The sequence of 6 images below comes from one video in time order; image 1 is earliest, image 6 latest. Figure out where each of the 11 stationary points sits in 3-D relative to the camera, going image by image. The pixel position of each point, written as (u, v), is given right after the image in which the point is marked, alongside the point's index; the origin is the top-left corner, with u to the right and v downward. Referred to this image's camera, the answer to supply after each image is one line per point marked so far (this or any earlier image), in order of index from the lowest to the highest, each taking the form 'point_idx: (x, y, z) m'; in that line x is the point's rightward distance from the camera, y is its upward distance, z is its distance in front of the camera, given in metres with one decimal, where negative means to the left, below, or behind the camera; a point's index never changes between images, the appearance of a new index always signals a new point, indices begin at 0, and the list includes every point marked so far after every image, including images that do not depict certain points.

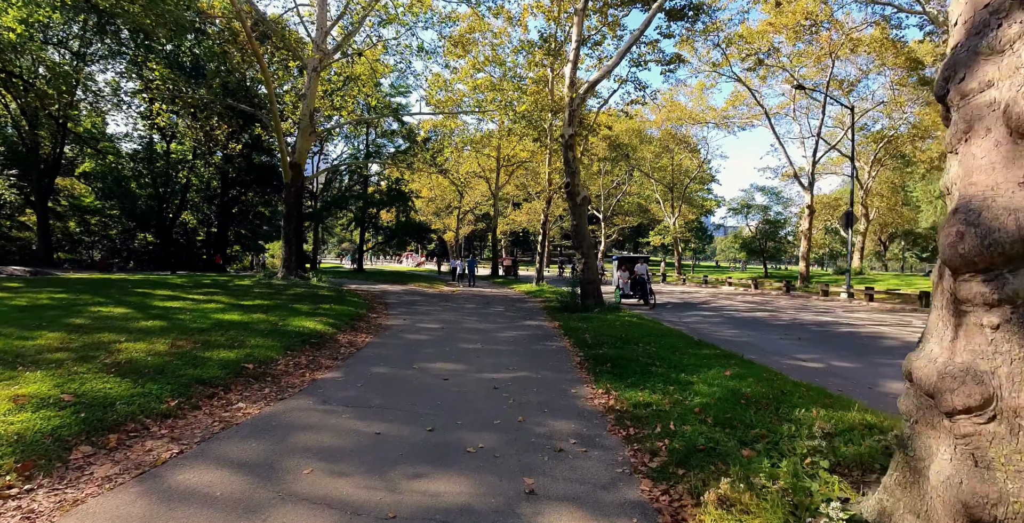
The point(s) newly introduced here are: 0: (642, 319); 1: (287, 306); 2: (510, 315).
0: (+2.6, -1.1, +12.3) m
1: (-4.7, -0.9, +12.7) m
2: (-0.1, -1.2, +14.0) m
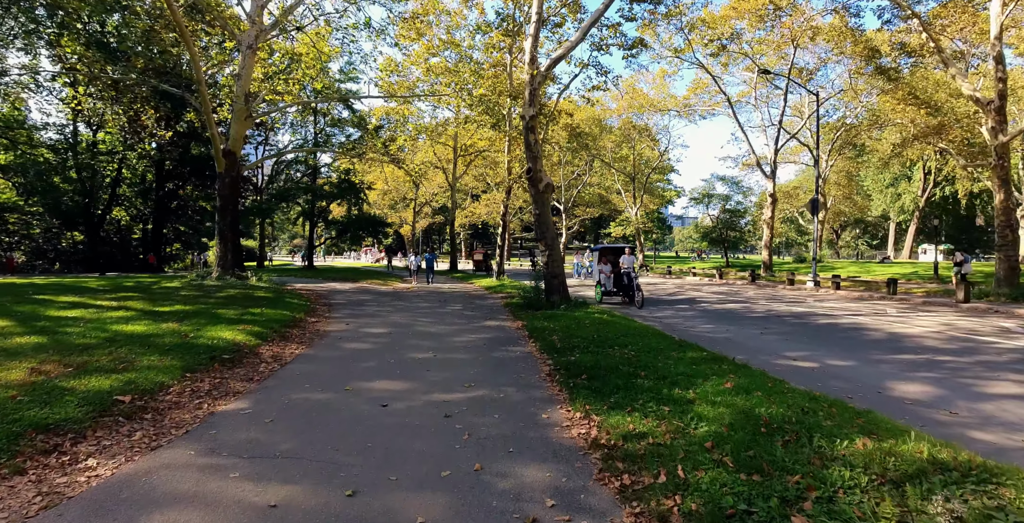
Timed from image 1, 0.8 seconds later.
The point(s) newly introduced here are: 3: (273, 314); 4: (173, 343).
0: (+1.8, -1.0, +11.2) m
1: (-5.5, -0.9, +11.1) m
2: (-0.9, -1.1, +12.8) m
3: (-4.4, -0.9, +11.1) m
4: (-4.0, -1.0, +7.2) m
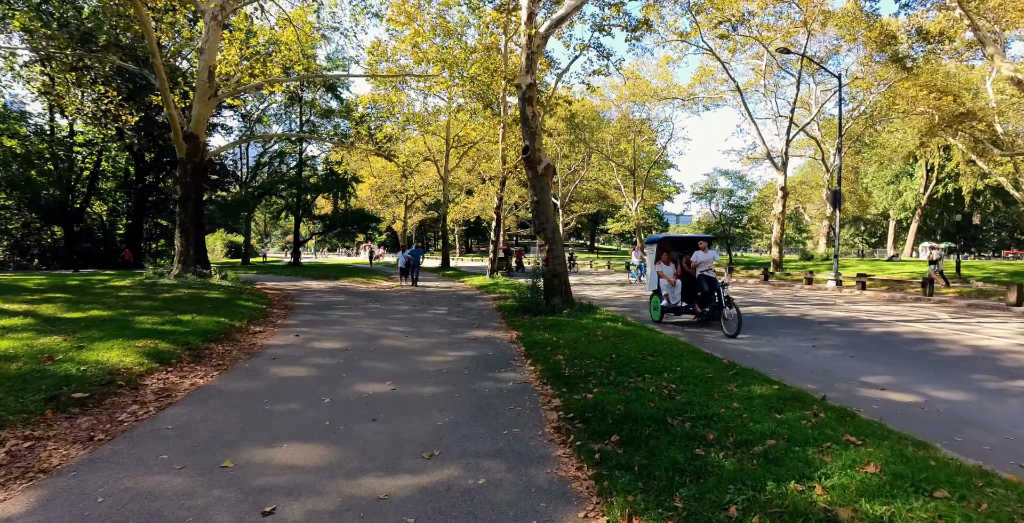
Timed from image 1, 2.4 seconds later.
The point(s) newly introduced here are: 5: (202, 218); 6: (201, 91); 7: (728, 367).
0: (+1.7, -0.9, +9.0) m
1: (-5.6, -0.8, +8.9) m
2: (-1.1, -1.0, +10.6) m
3: (-4.5, -0.9, +8.9) m
4: (-4.1, -0.9, +5.0) m
5: (-10.0, +1.4, +19.6) m
6: (-9.7, +5.3, +19.1) m
7: (+2.1, -1.0, +5.9) m
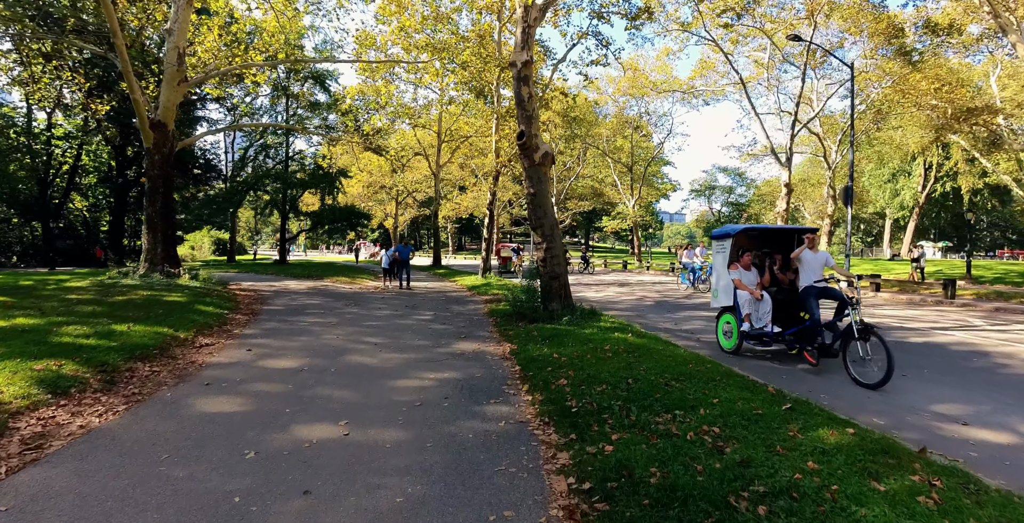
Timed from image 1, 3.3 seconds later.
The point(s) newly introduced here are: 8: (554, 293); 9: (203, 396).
0: (+1.6, -0.9, +7.8) m
1: (-5.7, -0.8, +7.5) m
2: (-1.2, -1.0, +9.3) m
3: (-4.6, -0.9, +7.6) m
4: (-4.1, -0.9, +3.7) m
5: (-10.1, +1.4, +18.2) m
6: (-9.9, +5.4, +17.7) m
7: (+2.0, -1.1, +4.6) m
8: (+0.7, -0.5, +10.1) m
9: (-2.5, -1.1, +4.9) m
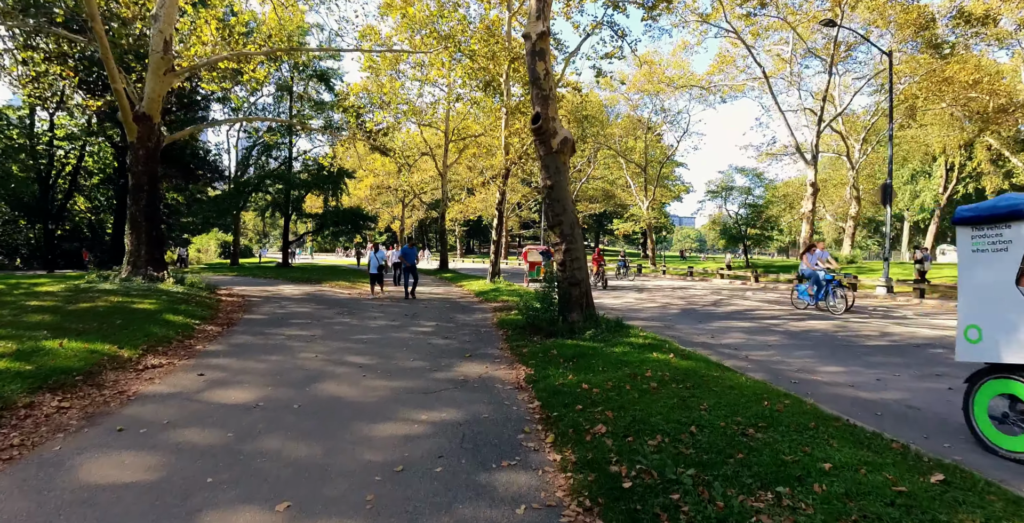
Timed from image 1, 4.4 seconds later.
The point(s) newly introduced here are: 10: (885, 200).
0: (+1.8, -1.0, +6.3) m
1: (-5.5, -0.9, +6.2) m
2: (-1.0, -1.1, +7.9) m
3: (-4.4, -0.9, +6.2) m
4: (-4.0, -0.9, +2.3) m
5: (-9.8, +1.4, +17.0) m
6: (-9.6, +5.3, +16.4) m
7: (+2.2, -1.1, +3.2) m
8: (+0.9, -0.6, +8.6) m
9: (-2.4, -1.1, +3.5) m
10: (+11.9, +2.0, +19.5) m
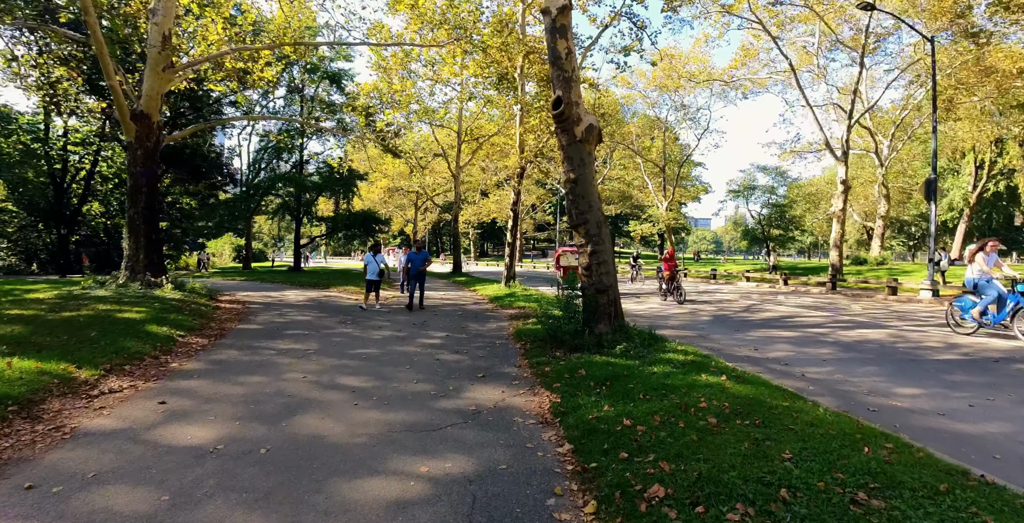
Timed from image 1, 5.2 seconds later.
0: (+2.0, -1.0, +5.3) m
1: (-5.3, -0.9, +5.3) m
2: (-0.8, -1.1, +6.9) m
3: (-4.2, -1.0, +5.3) m
4: (-4.0, -1.0, +1.4) m
5: (-9.4, +1.2, +16.2) m
6: (-9.2, +5.2, +15.6) m
7: (+2.3, -1.1, +2.1) m
8: (+1.1, -0.6, +7.6) m
9: (-2.3, -1.1, +2.6) m
10: (+12.4, +1.9, +18.2) m
